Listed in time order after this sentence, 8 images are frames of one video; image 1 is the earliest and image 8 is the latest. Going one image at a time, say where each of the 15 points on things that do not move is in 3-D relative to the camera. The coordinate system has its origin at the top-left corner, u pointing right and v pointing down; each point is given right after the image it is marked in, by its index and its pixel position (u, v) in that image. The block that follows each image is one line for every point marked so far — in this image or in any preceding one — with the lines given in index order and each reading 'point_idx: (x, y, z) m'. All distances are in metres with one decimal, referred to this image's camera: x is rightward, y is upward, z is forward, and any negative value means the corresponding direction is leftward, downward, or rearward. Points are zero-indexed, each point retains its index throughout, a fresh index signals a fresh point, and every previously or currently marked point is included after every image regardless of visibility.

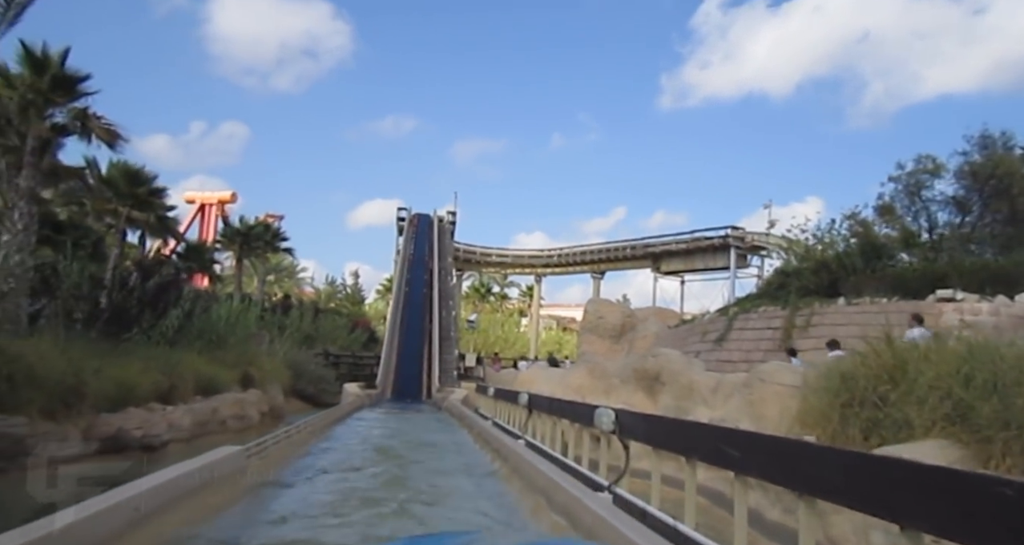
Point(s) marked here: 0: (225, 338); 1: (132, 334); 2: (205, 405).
0: (-7.4, -1.7, +18.3) m
1: (-8.2, -1.3, +15.2) m
2: (-5.9, -2.6, +13.6) m
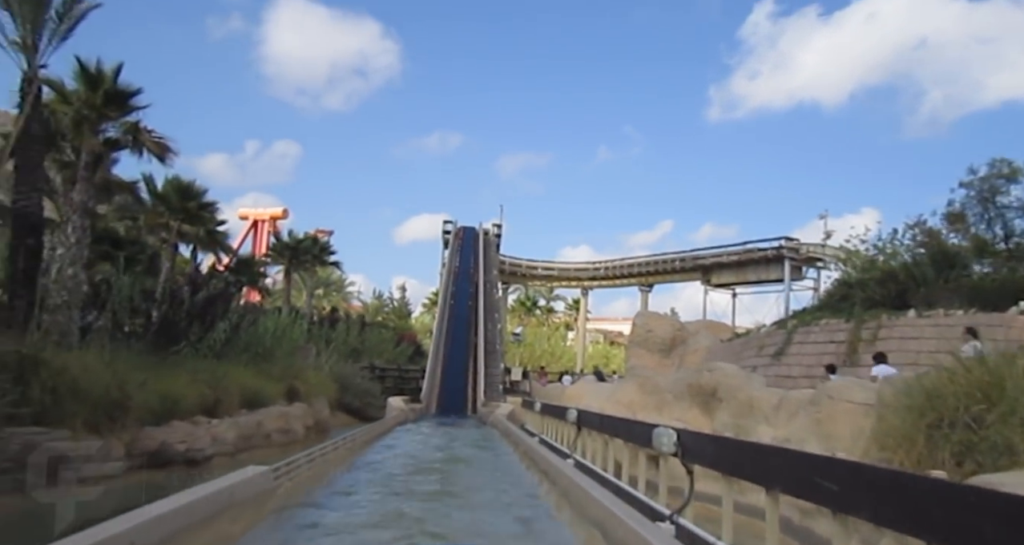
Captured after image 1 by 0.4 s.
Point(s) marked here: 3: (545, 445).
0: (-6.2, -2.0, +18.3) m
1: (-7.2, -1.6, +15.3) m
2: (-5.0, -2.8, +13.6) m
3: (+0.5, -2.5, +10.0) m
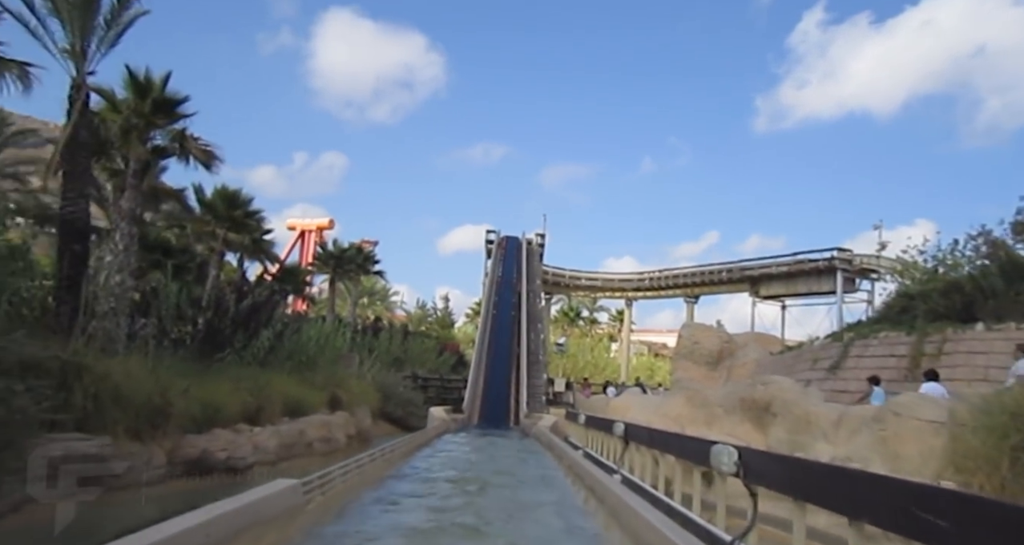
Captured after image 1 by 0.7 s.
0: (-5.1, -2.2, +18.3) m
1: (-6.2, -1.8, +15.4) m
2: (-4.2, -3.0, +13.5) m
3: (+1.1, -2.6, +9.7) m
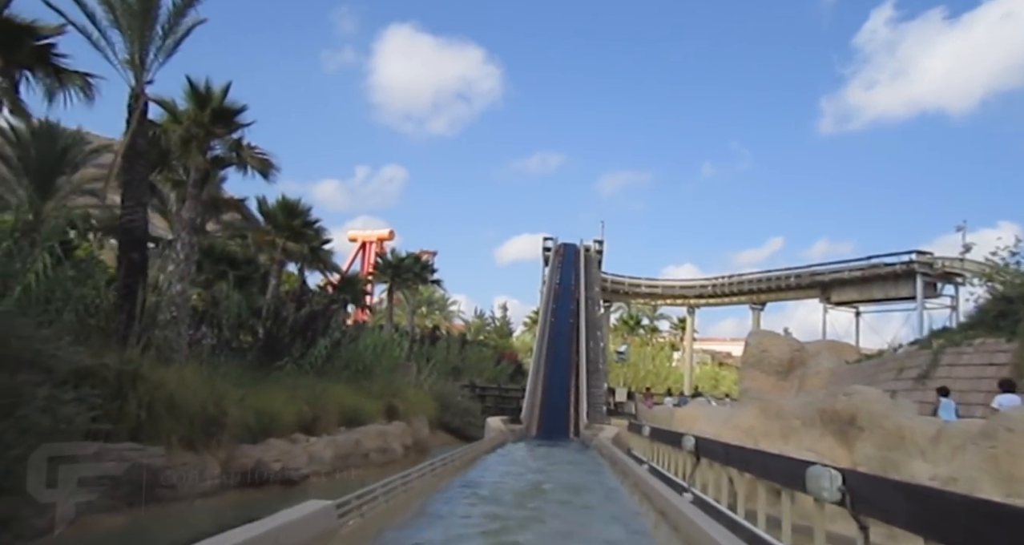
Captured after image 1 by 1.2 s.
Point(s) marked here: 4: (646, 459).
0: (-3.6, -2.5, +18.2) m
1: (-5.0, -1.9, +15.4) m
2: (-3.1, -3.1, +13.3) m
3: (+1.9, -2.6, +9.1) m
4: (+2.1, -2.8, +10.9) m
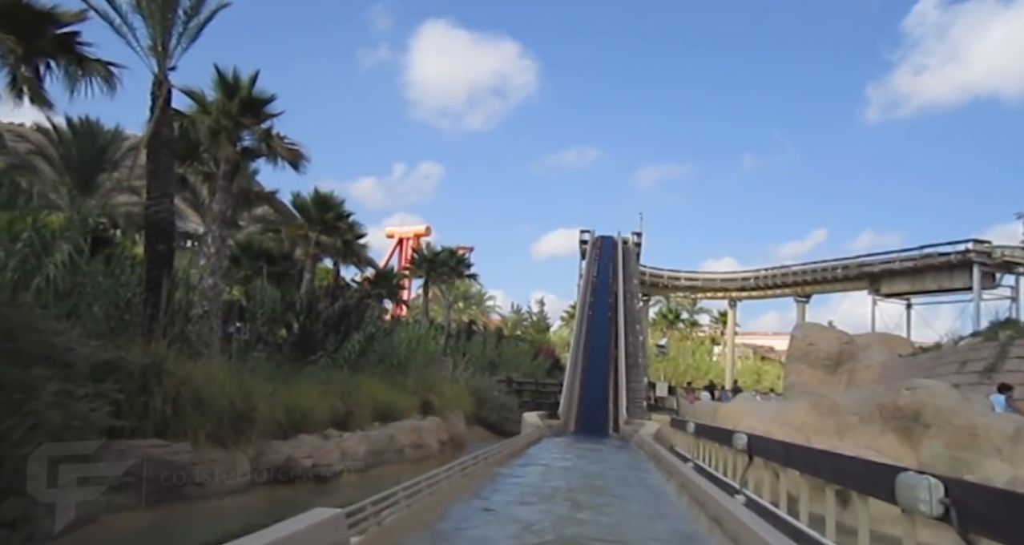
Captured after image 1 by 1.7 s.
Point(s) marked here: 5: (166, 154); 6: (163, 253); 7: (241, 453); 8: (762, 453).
0: (-2.7, -2.3, +17.9) m
1: (-4.2, -1.8, +15.2) m
2: (-2.4, -3.0, +13.1) m
3: (+2.3, -2.4, +8.5) m
4: (+2.6, -2.7, +10.3) m
5: (-4.6, +1.6, +9.4) m
6: (-4.5, +0.3, +9.2) m
7: (-3.3, -2.2, +8.7) m
8: (+2.0, -1.5, +5.7) m
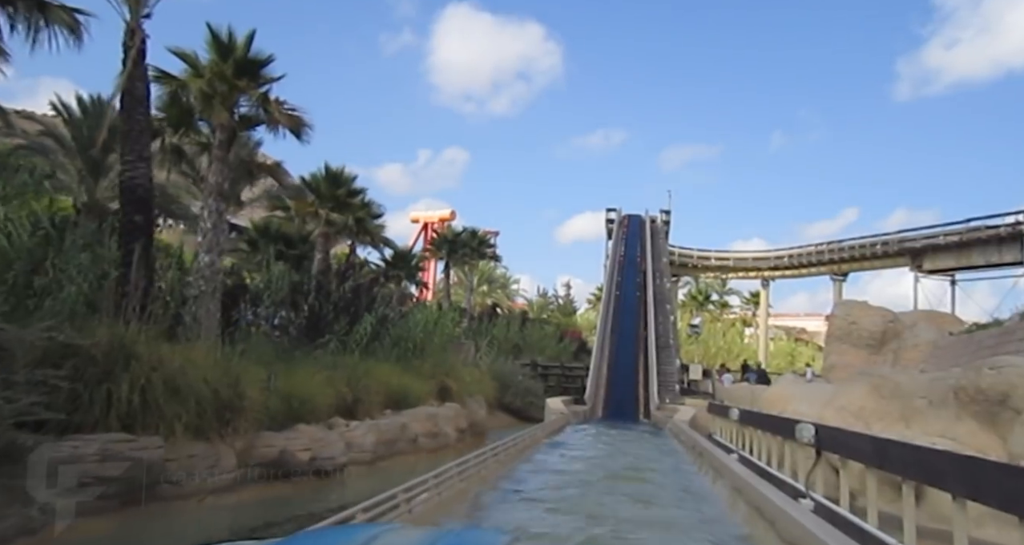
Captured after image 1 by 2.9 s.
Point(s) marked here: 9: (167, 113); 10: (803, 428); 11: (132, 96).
0: (-2.1, -1.8, +17.0) m
1: (-3.7, -1.4, +14.3) m
2: (-2.0, -2.5, +12.1) m
3: (+2.5, -2.1, +7.4) m
4: (+2.9, -2.2, +9.2) m
5: (-4.4, +1.9, +8.4) m
6: (-4.3, +0.6, +8.3) m
7: (-3.1, -1.9, +7.7) m
8: (+2.1, -1.1, +4.5) m
9: (-5.7, +2.6, +11.7) m
10: (+2.1, -1.1, +5.0) m
11: (-4.5, +2.1, +8.4) m
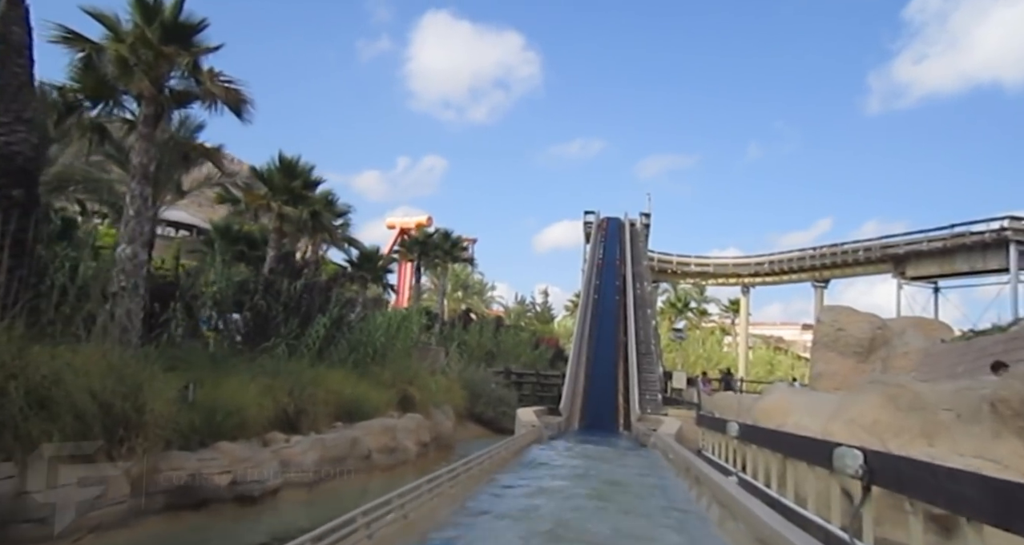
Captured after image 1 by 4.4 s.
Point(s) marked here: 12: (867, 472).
0: (-2.8, -1.7, +15.5) m
1: (-4.3, -1.3, +12.8) m
2: (-2.5, -2.5, +10.7) m
3: (+2.1, -1.9, +6.1) m
4: (+2.4, -2.2, +7.9) m
5: (-4.8, +2.0, +7.0) m
6: (-4.7, +0.7, +6.8) m
7: (-3.5, -1.7, +6.3) m
8: (+1.8, -1.0, +3.3) m
9: (-6.2, +2.7, +10.2) m
10: (+1.8, -1.0, +3.7) m
11: (-4.9, +2.2, +7.0) m
12: (+1.8, -1.0, +3.7) m
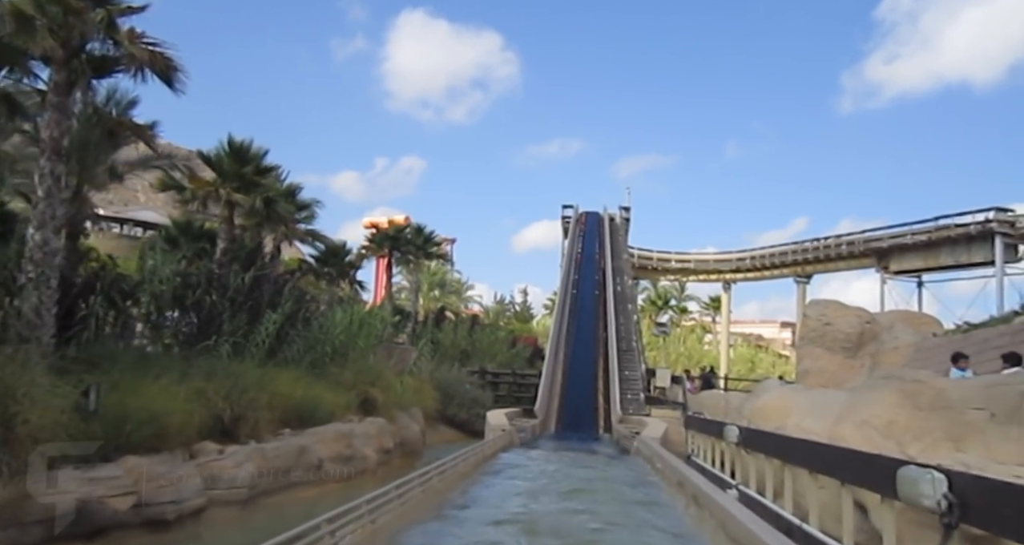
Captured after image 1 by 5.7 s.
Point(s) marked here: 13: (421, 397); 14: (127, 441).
0: (-3.4, -1.6, +14.3) m
1: (-4.8, -1.1, +11.5) m
2: (-3.0, -2.3, +9.5) m
3: (+1.8, -1.7, +5.0) m
4: (+2.1, -2.0, +6.8) m
5: (-5.1, +2.2, +5.7) m
6: (-5.1, +0.9, +5.6) m
7: (-3.8, -1.6, +5.0) m
8: (+1.6, -0.8, +2.2) m
9: (-6.7, +2.9, +8.9) m
10: (+1.5, -0.8, +2.6) m
11: (-5.2, +2.4, +5.7) m
12: (+1.6, -0.8, +2.6) m
13: (-2.2, -2.9, +16.9) m
14: (-3.7, -1.6, +6.9) m
